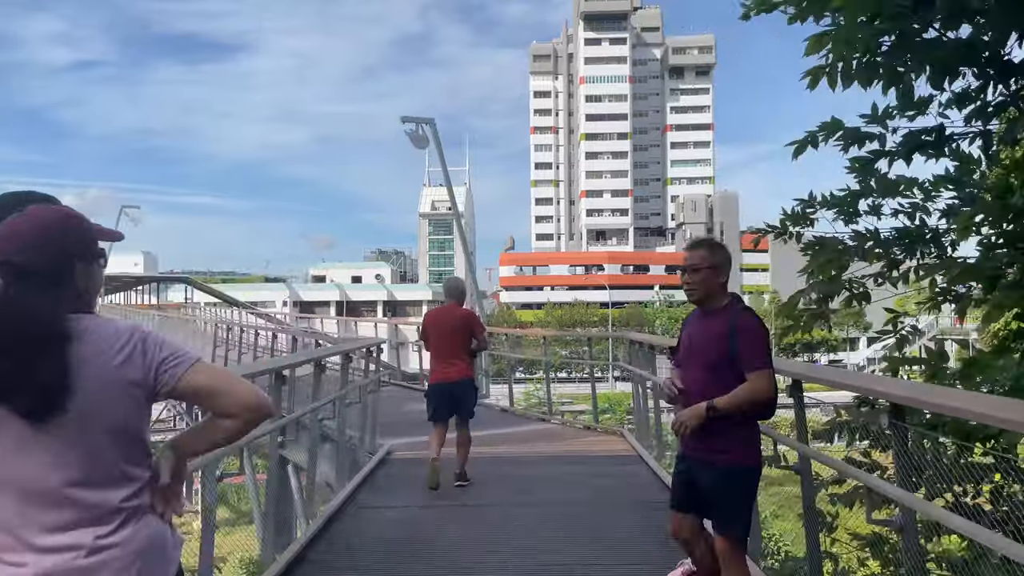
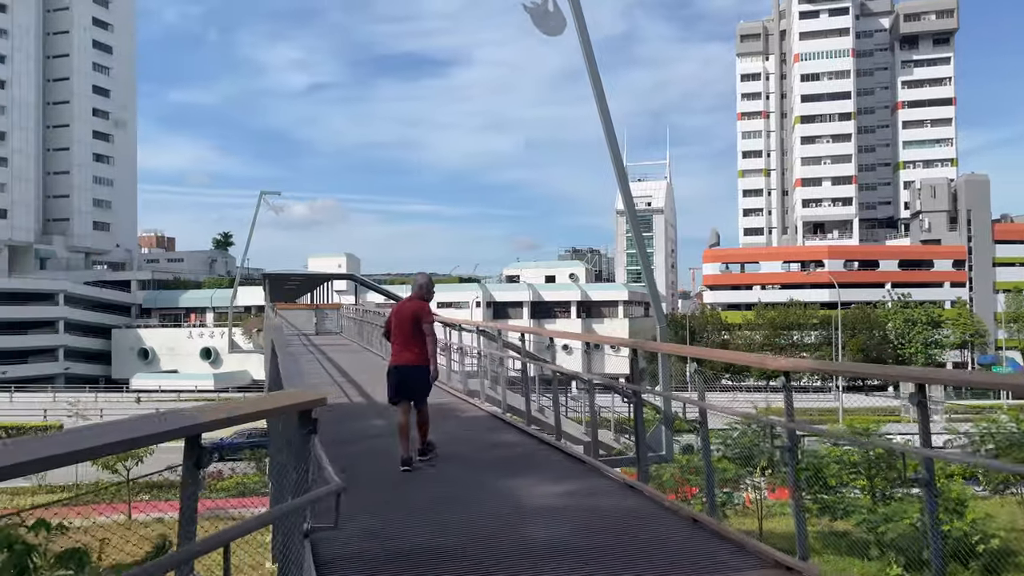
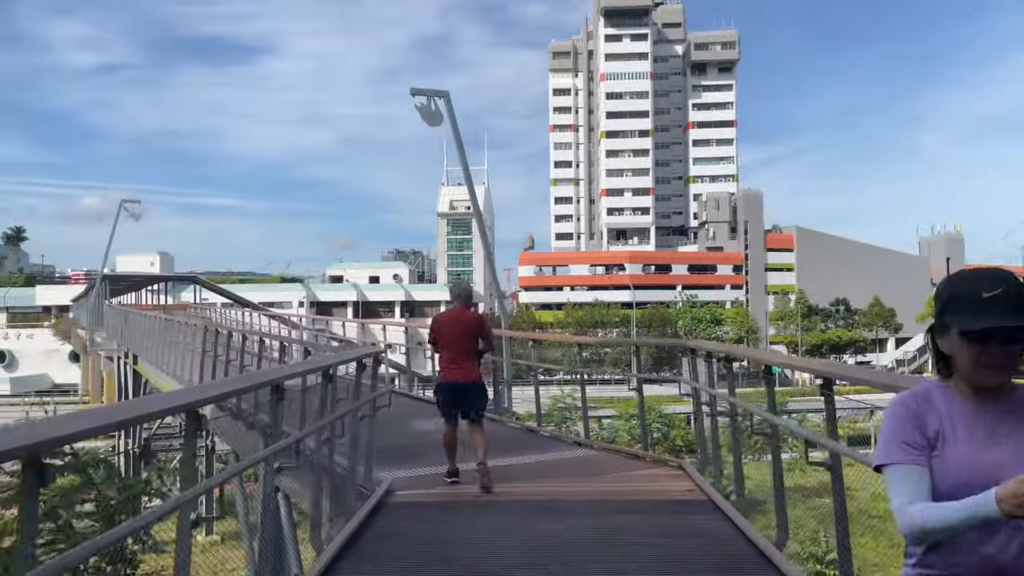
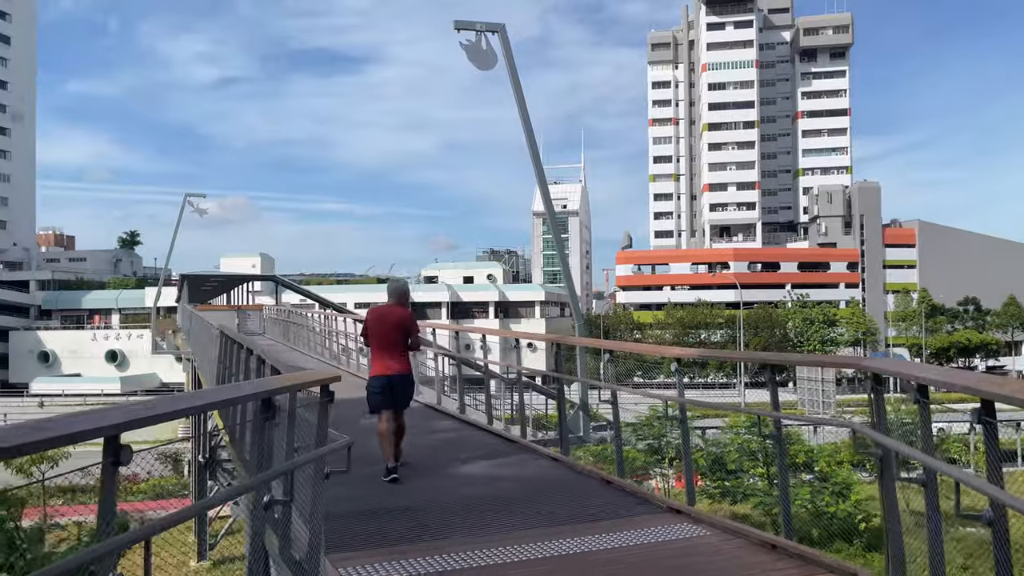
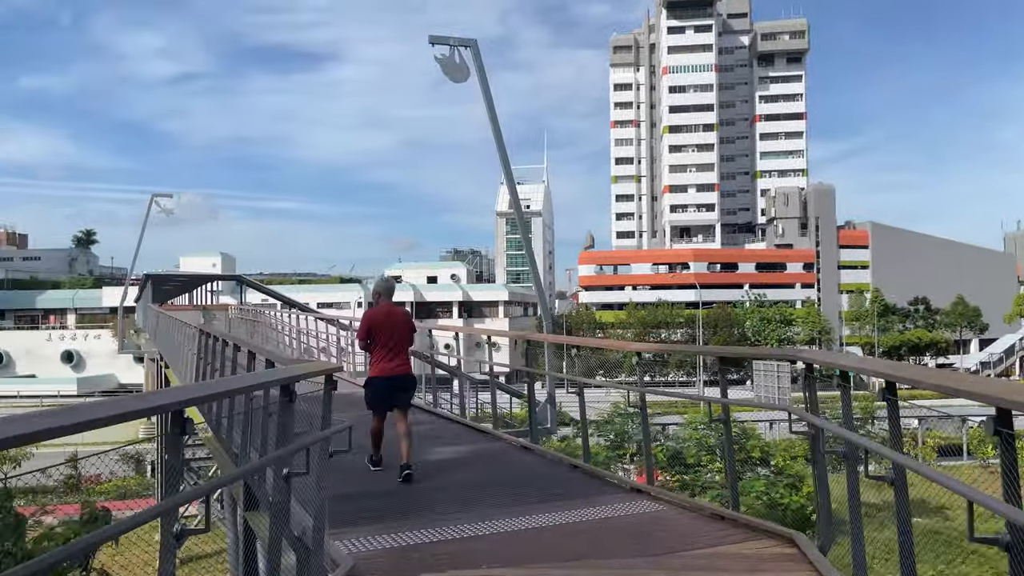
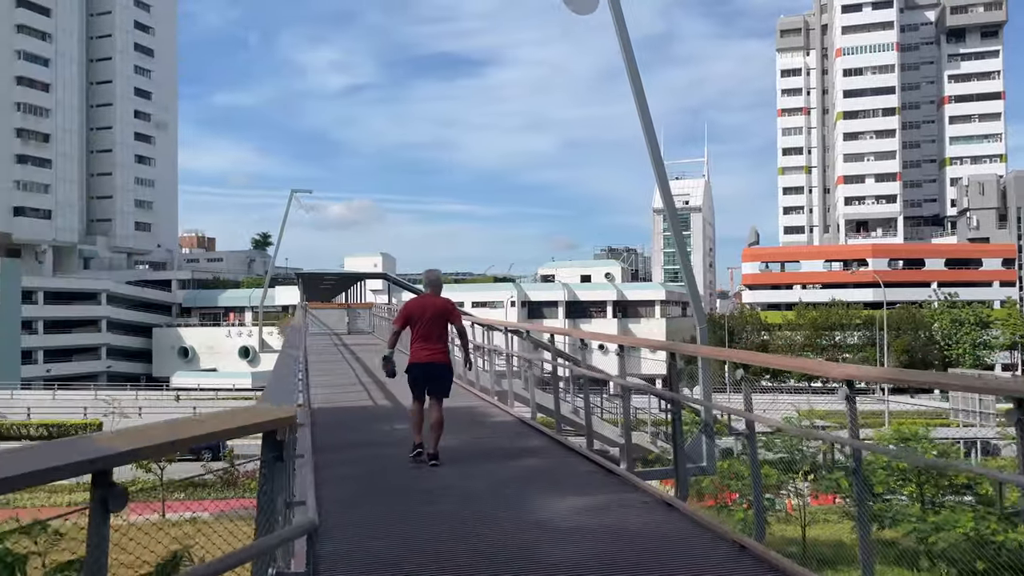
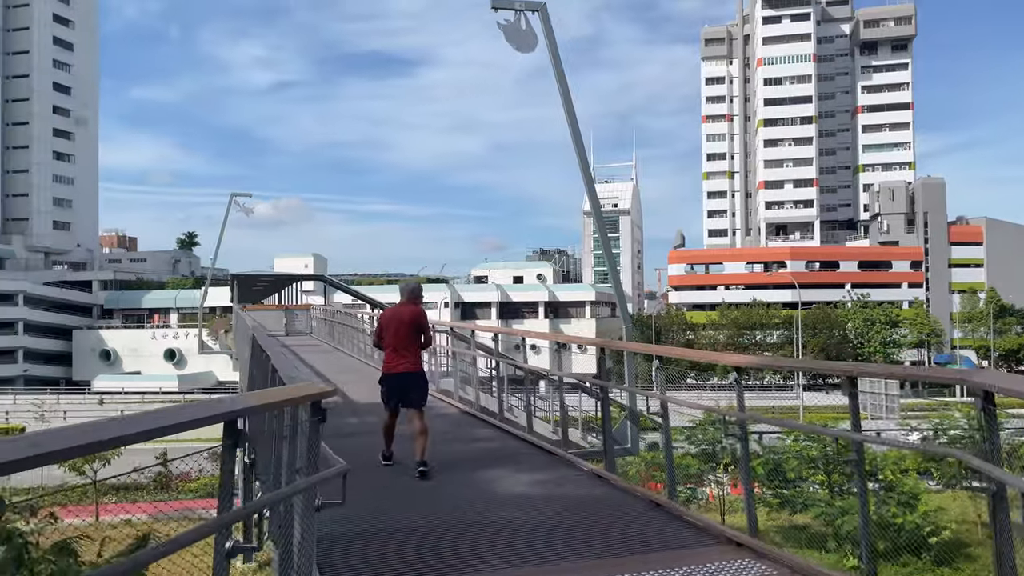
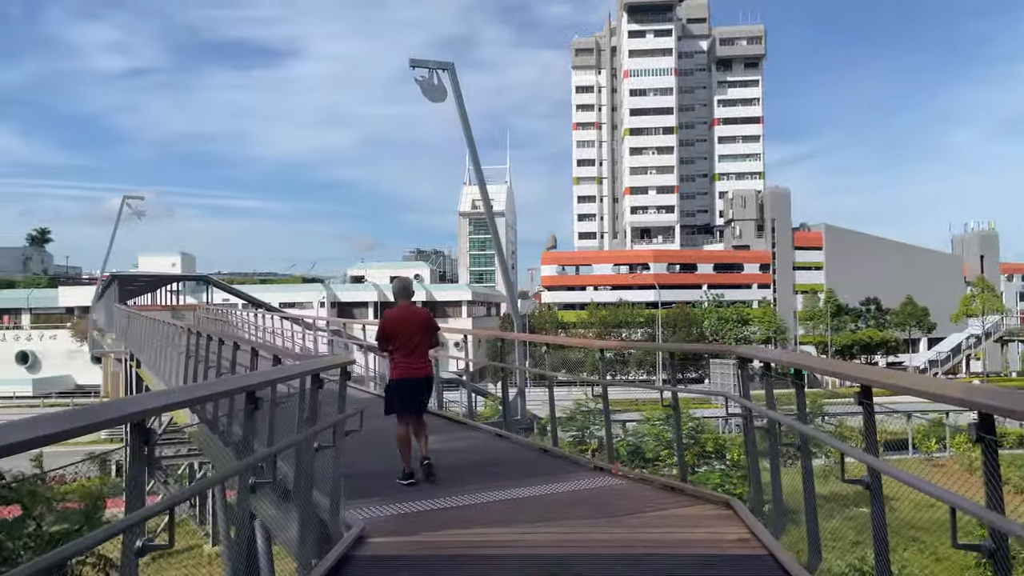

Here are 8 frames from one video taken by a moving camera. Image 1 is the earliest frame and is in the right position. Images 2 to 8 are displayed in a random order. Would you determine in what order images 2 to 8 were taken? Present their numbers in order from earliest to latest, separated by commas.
3, 8, 5, 4, 7, 2, 6
